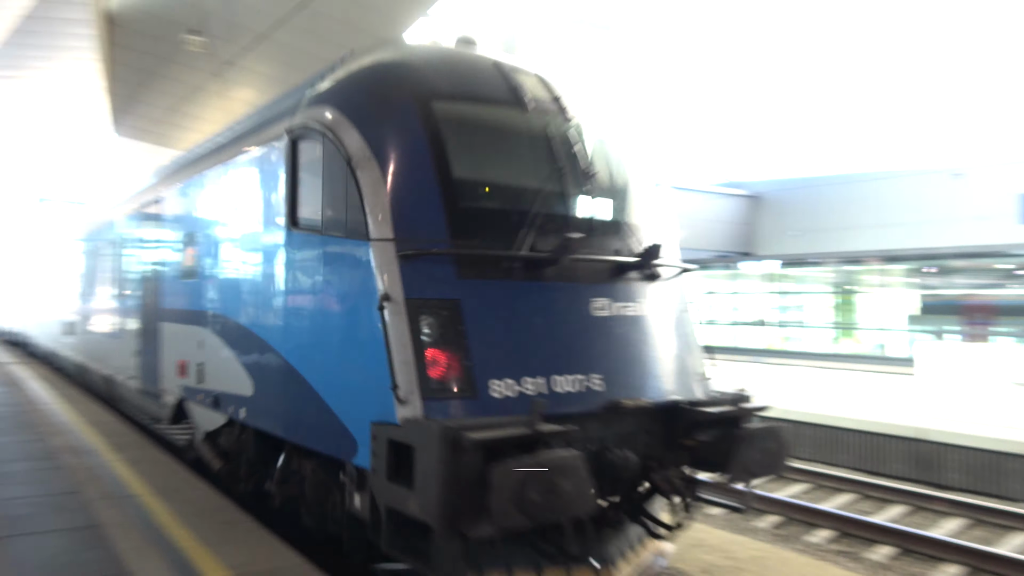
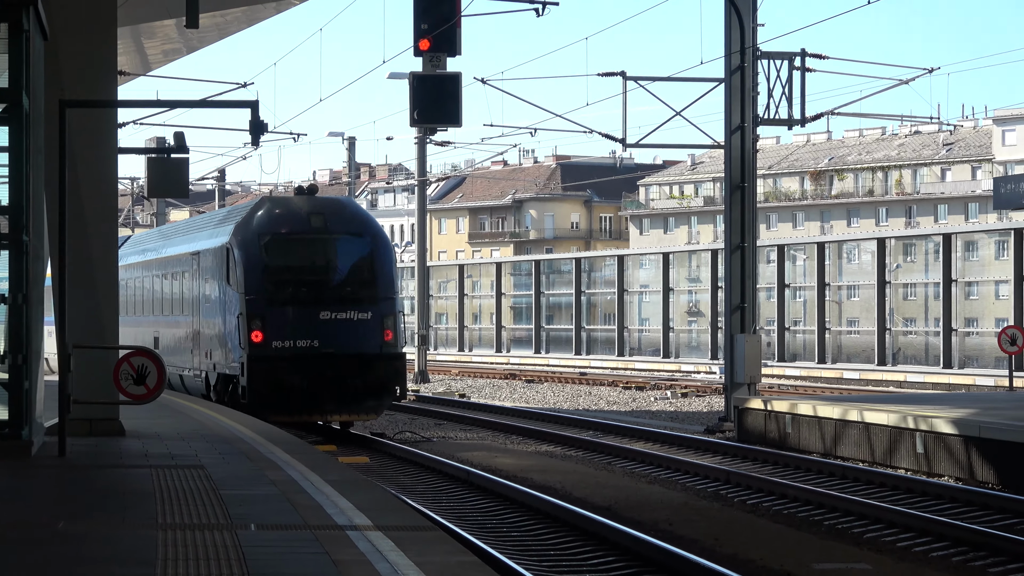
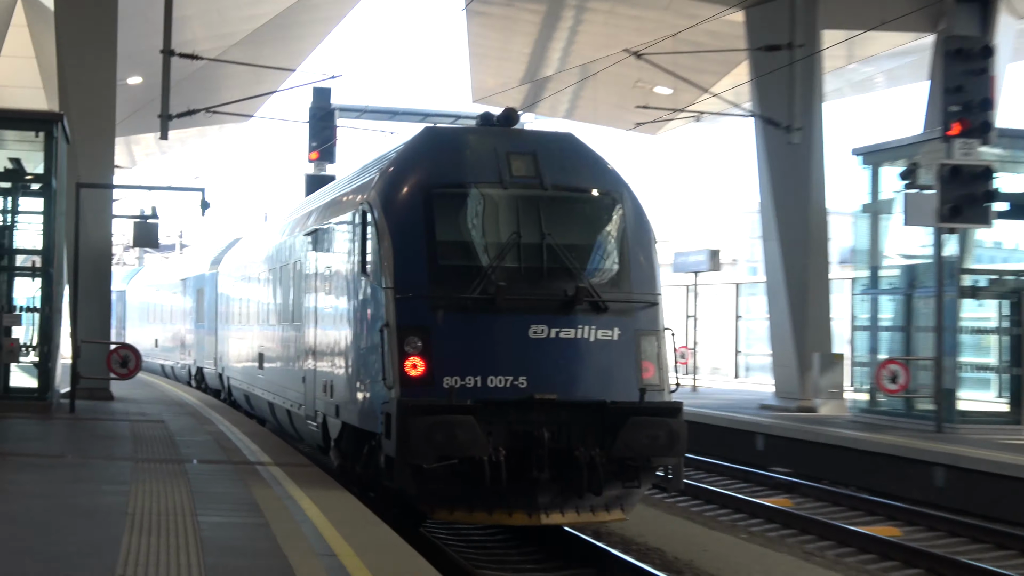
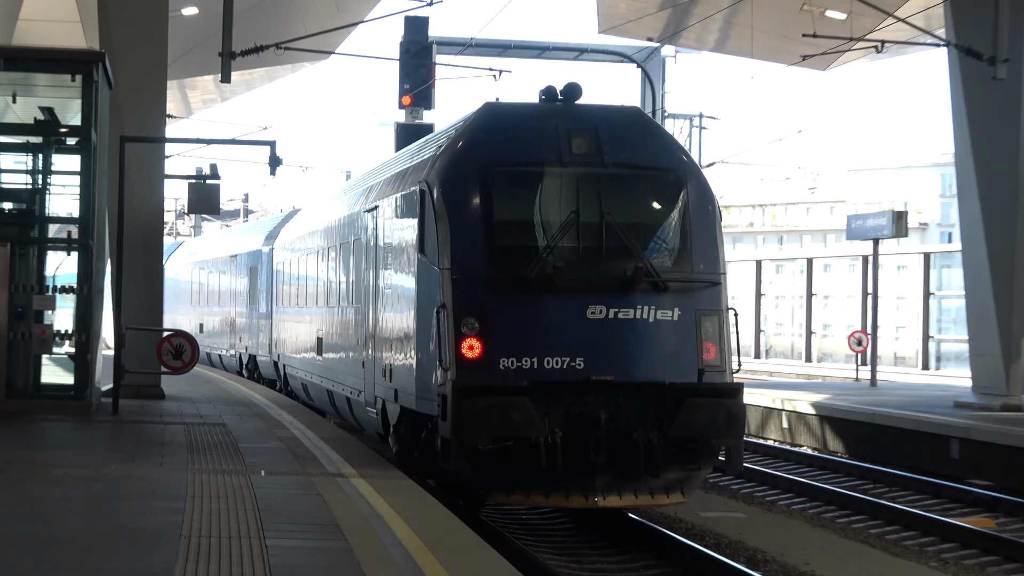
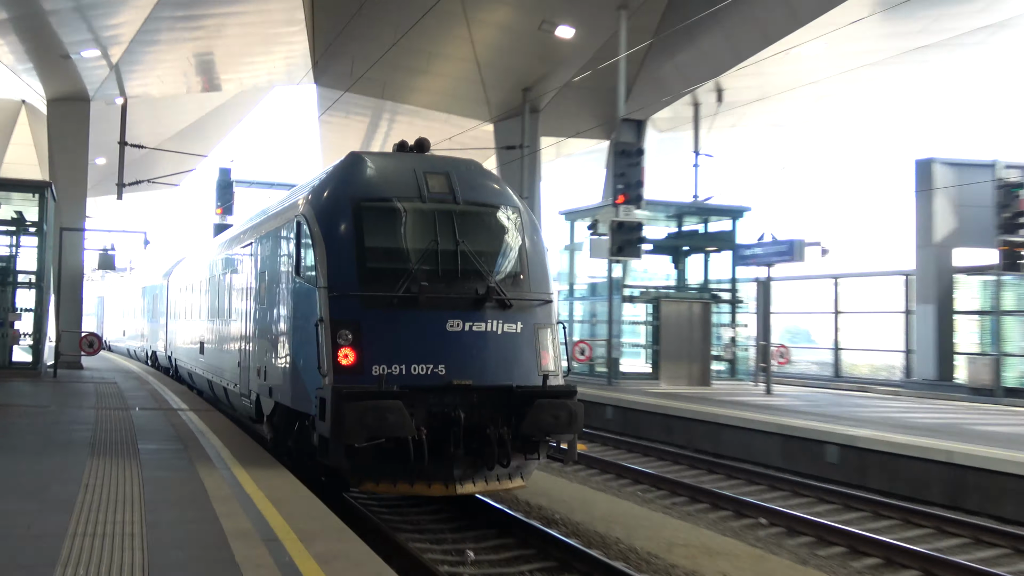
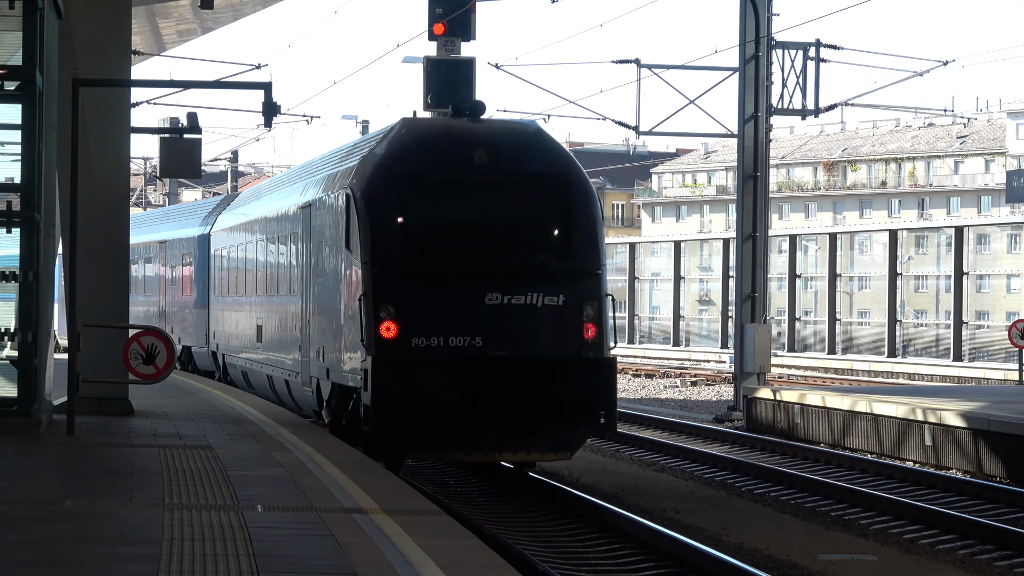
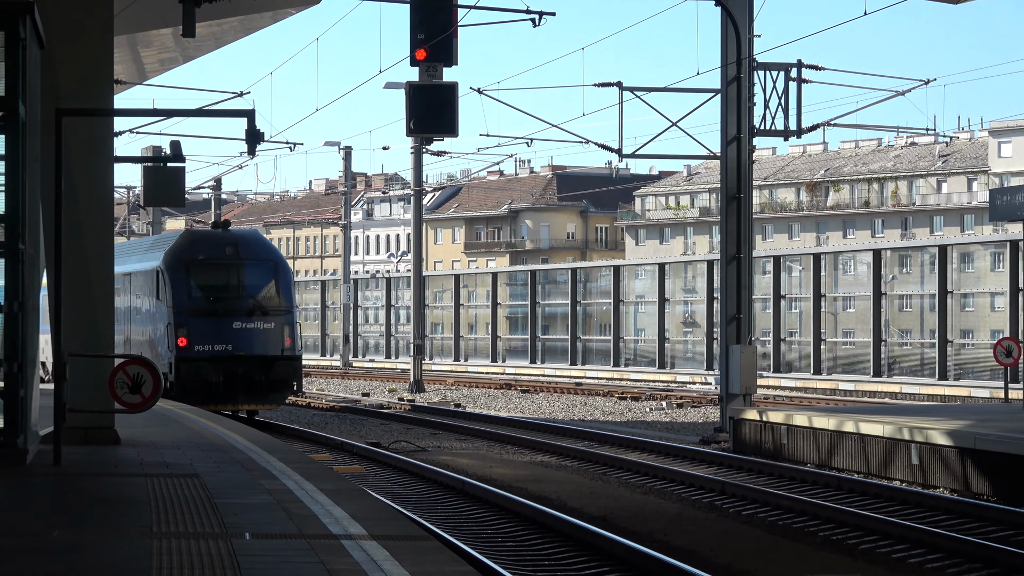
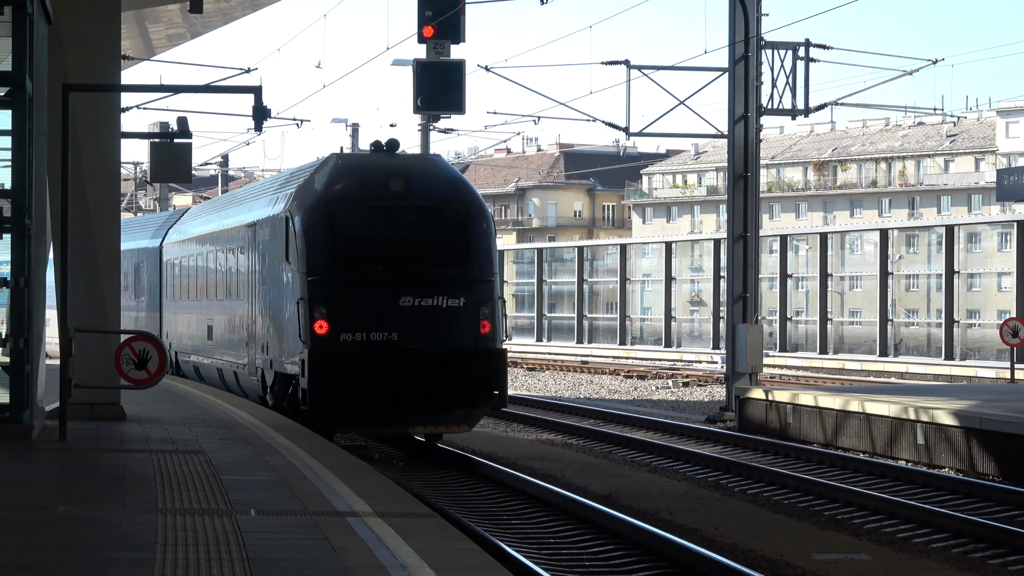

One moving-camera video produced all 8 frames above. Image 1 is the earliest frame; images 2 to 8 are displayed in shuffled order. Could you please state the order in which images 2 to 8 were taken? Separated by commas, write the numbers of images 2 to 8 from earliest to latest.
5, 3, 4, 6, 8, 2, 7
